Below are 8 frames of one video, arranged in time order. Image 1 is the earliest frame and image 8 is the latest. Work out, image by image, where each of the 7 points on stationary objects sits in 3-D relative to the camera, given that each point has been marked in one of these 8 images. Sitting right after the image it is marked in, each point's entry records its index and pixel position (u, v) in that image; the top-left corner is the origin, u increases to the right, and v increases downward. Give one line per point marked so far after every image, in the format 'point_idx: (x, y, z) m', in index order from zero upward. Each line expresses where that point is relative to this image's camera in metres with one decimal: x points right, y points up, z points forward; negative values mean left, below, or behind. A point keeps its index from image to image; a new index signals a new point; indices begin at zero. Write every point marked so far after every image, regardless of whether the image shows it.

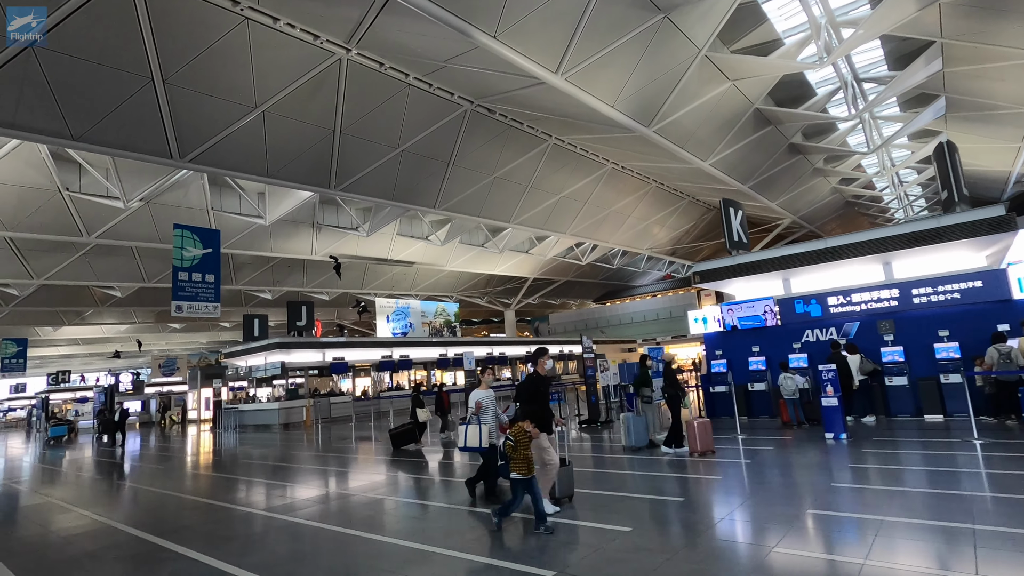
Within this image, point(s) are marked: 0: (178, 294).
0: (-9.8, -0.2, +15.8) m
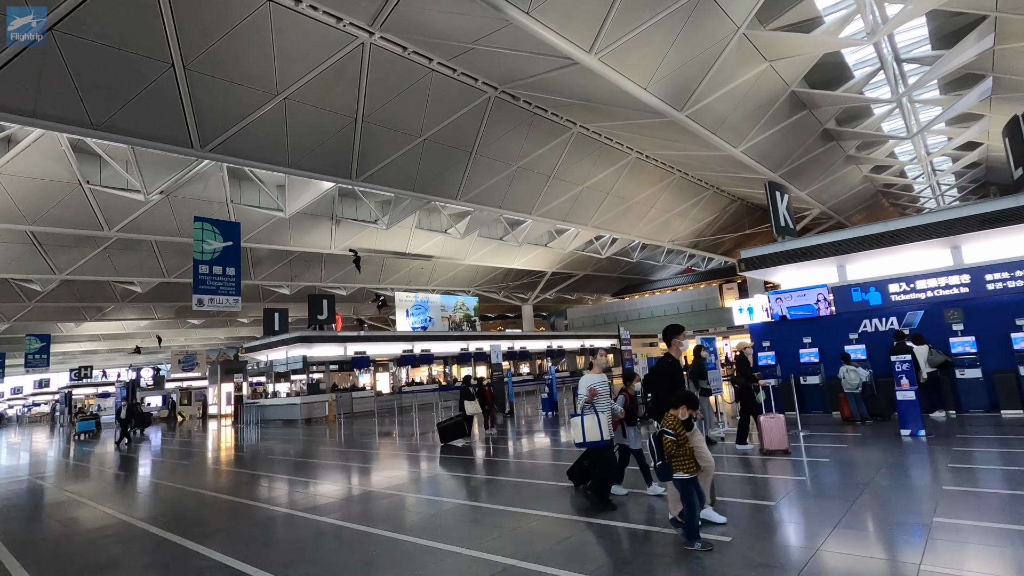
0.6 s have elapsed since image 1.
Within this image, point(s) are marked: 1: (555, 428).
0: (-9.0, 0.0, +15.6) m
1: (+1.3, -3.6, +13.5) m
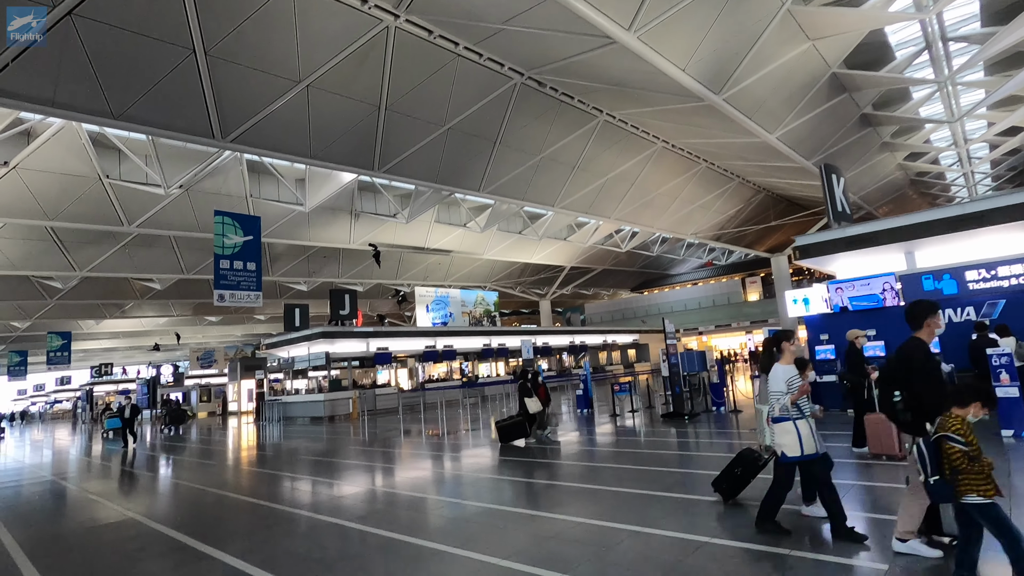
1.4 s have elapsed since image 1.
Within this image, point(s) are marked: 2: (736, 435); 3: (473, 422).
0: (-8.3, +0.1, +15.3) m
1: (+2.1, -3.4, +13.1) m
2: (+4.1, -2.7, +9.8) m
3: (-1.3, -4.7, +18.7) m
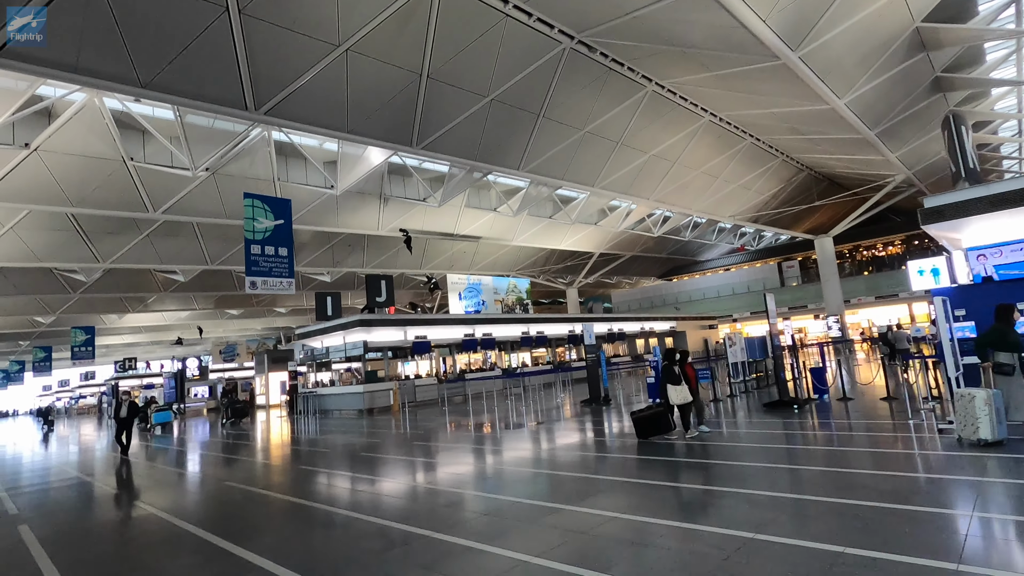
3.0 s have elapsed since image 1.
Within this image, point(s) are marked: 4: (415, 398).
0: (-7.0, +0.5, +14.5) m
1: (+3.4, -2.9, +12.0) m
2: (+5.3, -2.2, +8.7) m
3: (+0.1, -4.2, +17.8) m
4: (-3.4, -4.0, +19.6) m
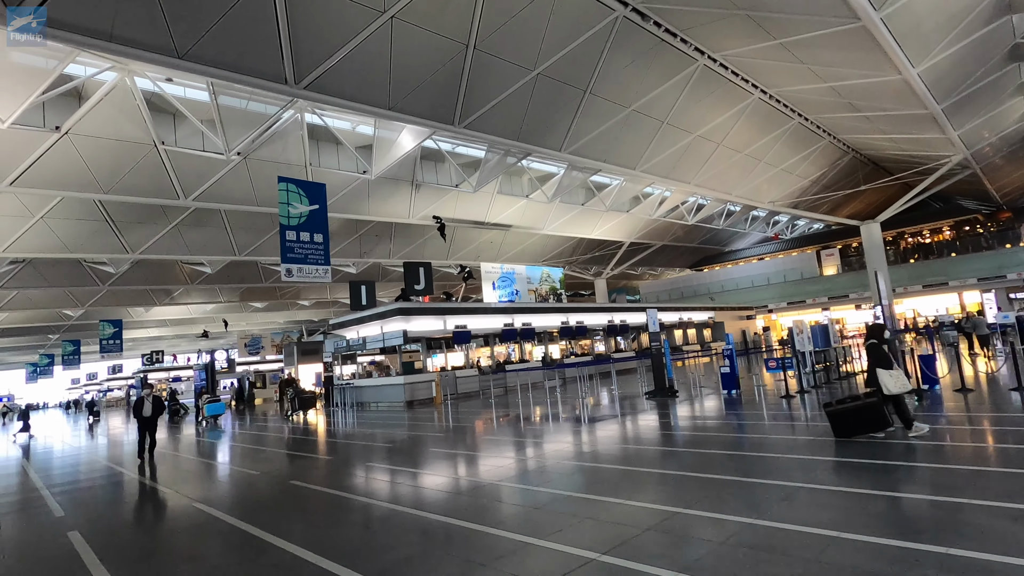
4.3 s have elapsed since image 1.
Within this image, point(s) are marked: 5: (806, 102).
0: (-5.8, +0.8, +13.9) m
1: (+4.5, -2.6, +11.2) m
2: (+6.4, -1.9, +7.8) m
3: (+1.5, -3.8, +17.0) m
4: (-2.0, -3.6, +18.9) m
5: (+9.9, +6.3, +18.3) m
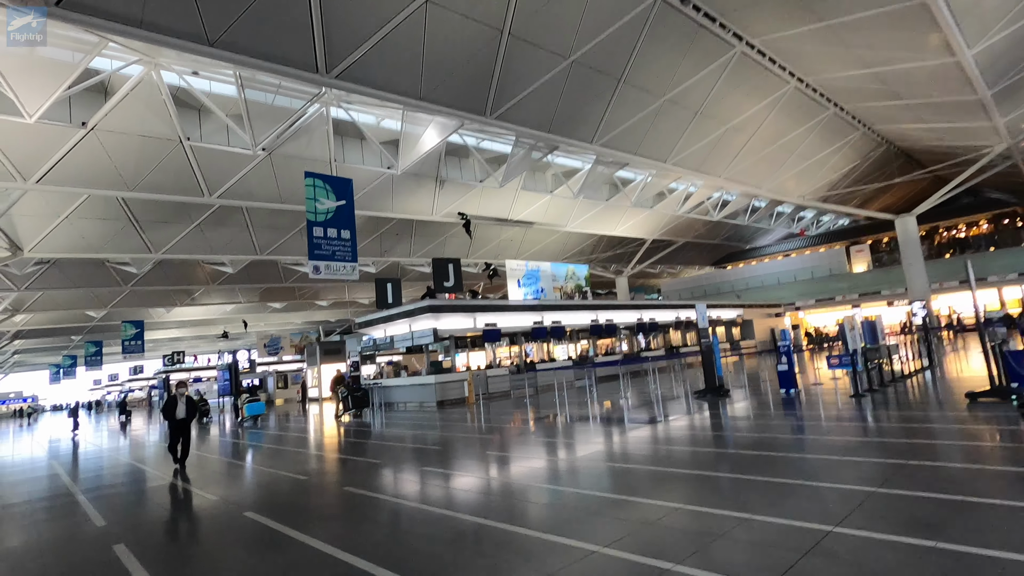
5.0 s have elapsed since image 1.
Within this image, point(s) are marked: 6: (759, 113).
0: (-4.9, +0.9, +13.6) m
1: (+5.3, -2.5, +10.7) m
2: (+7.1, -1.8, +7.2) m
3: (+2.4, -3.7, +16.5) m
4: (-1.1, -3.5, +18.5) m
5: (+10.8, +6.5, +17.6) m
6: (+8.5, +6.0, +18.5) m
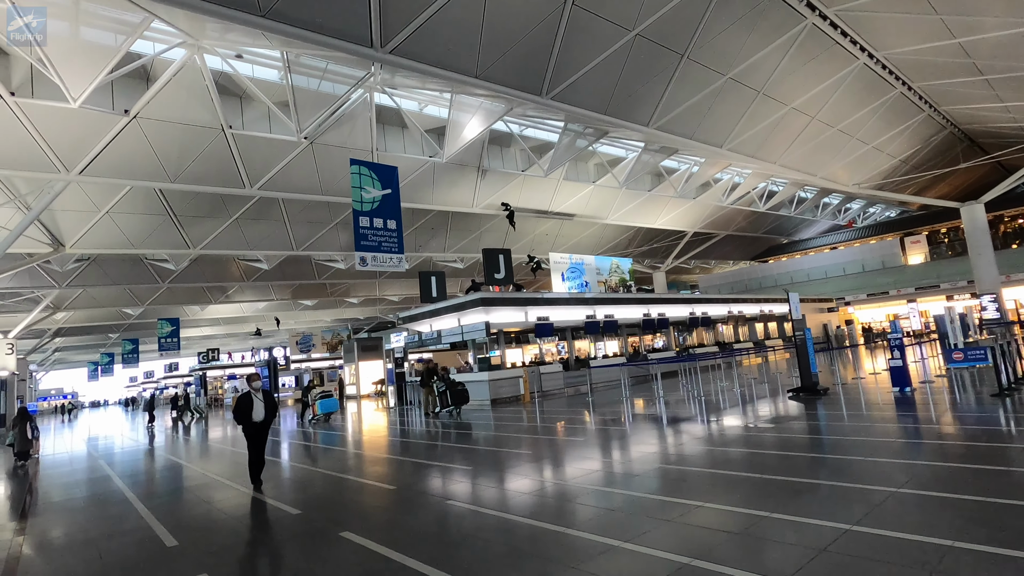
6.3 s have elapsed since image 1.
0: (-3.6, +1.1, +13.0) m
1: (+6.5, -2.3, +9.7) m
2: (+8.2, -1.5, +6.1) m
3: (+3.9, -3.4, +15.6) m
4: (+0.5, -3.3, +17.8) m
5: (+12.3, +6.7, +16.3) m
6: (+10.0, +6.3, +17.3) m
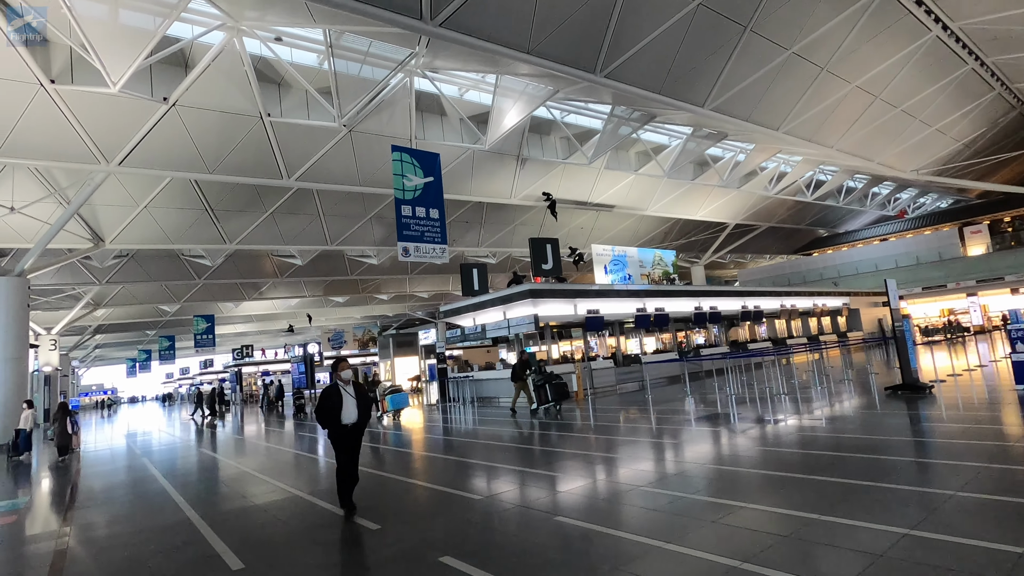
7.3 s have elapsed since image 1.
0: (-2.5, +1.3, +12.4) m
1: (+7.5, -2.0, +8.7) m
2: (+9.0, -1.3, +5.1) m
3: (+5.1, -3.2, +14.8) m
4: (+1.9, -3.1, +17.0) m
5: (+13.6, +7.0, +15.0) m
6: (+11.3, +6.5, +16.1) m
